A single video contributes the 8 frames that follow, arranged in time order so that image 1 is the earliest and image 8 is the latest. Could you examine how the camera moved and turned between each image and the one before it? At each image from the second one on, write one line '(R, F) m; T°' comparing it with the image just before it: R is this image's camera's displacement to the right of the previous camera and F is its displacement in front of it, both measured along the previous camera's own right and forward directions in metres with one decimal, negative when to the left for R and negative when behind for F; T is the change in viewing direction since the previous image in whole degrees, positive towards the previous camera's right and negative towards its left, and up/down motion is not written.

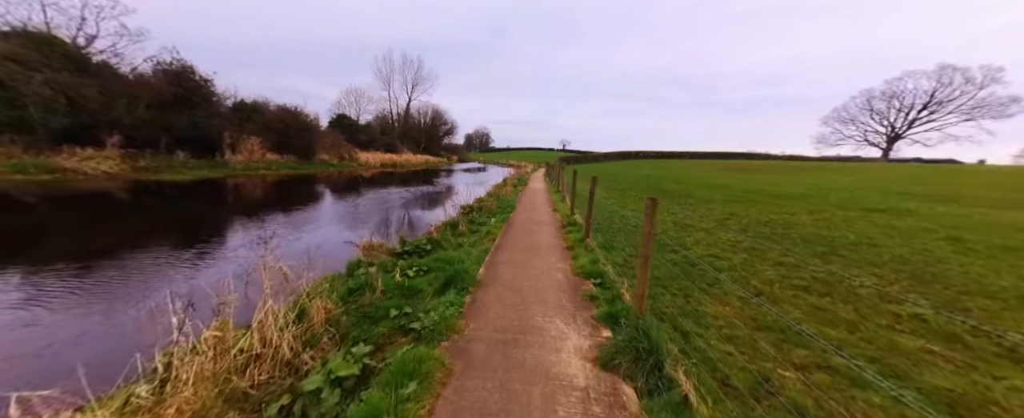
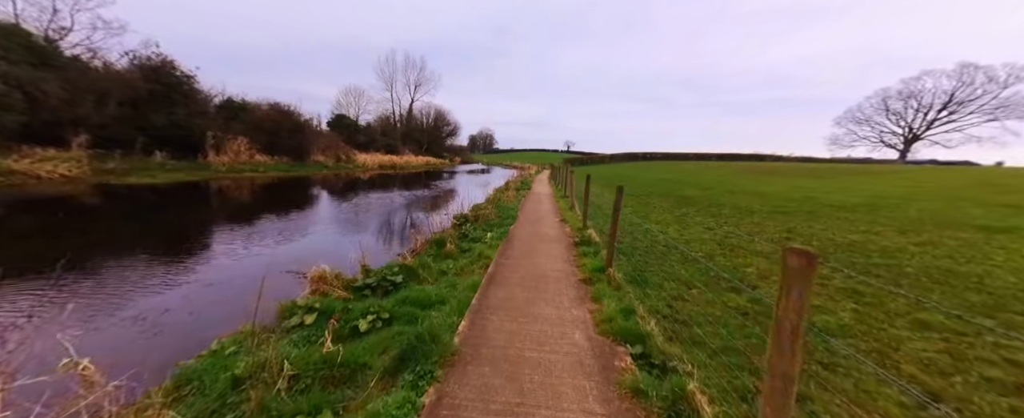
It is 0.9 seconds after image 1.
(+0.1, +2.1) m; -1°
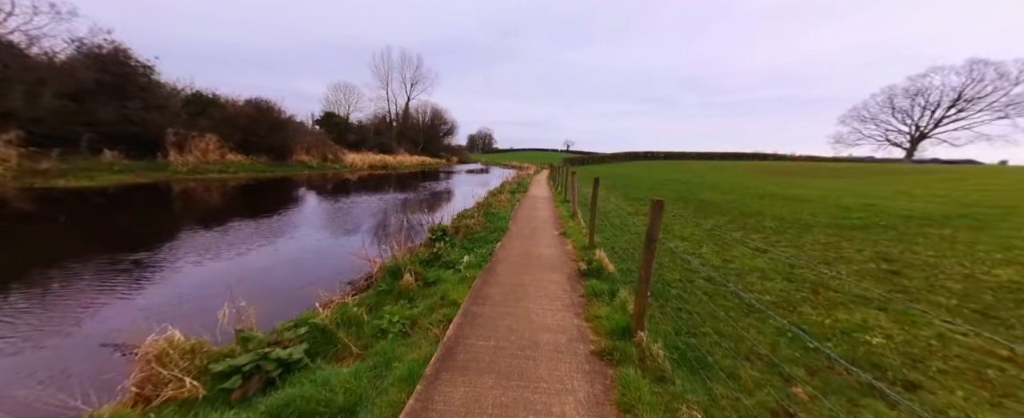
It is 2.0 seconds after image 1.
(+0.3, +2.5) m; 0°
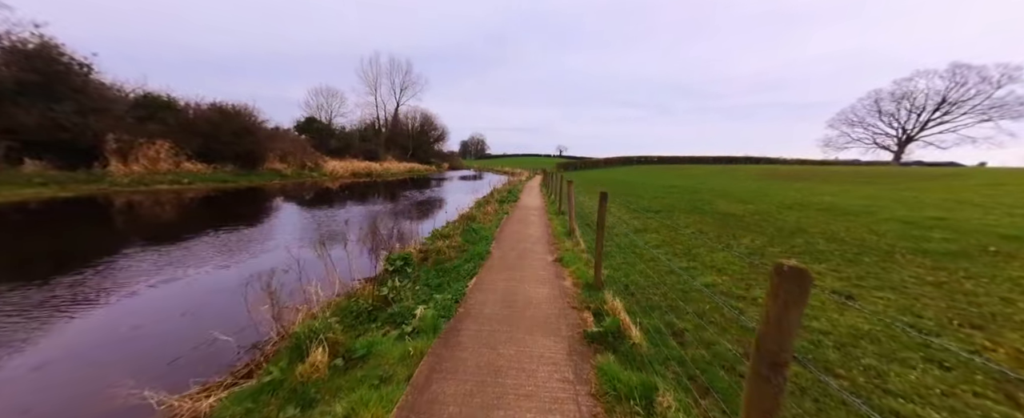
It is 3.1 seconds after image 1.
(+0.3, +2.3) m; +1°
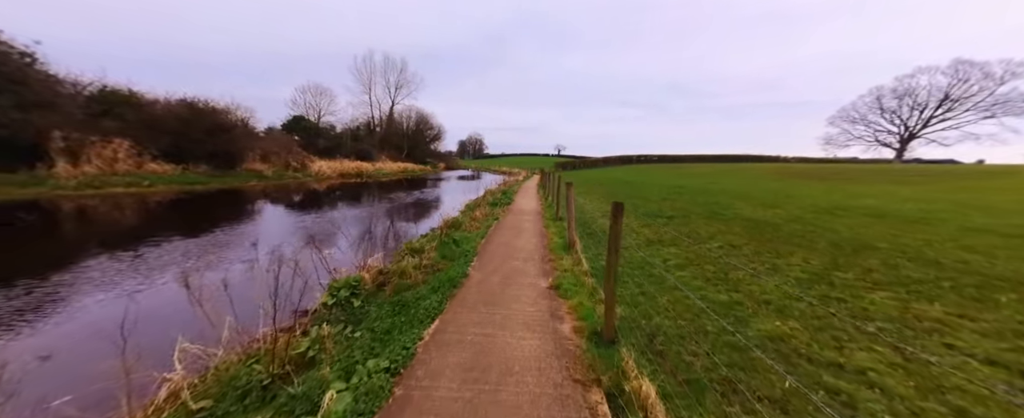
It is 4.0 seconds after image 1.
(+0.3, +2.0) m; 0°
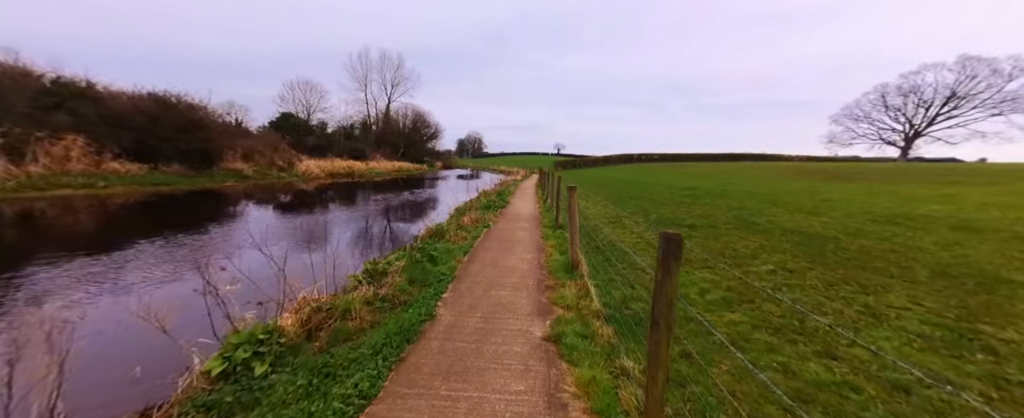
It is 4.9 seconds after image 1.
(+0.3, +2.0) m; 0°
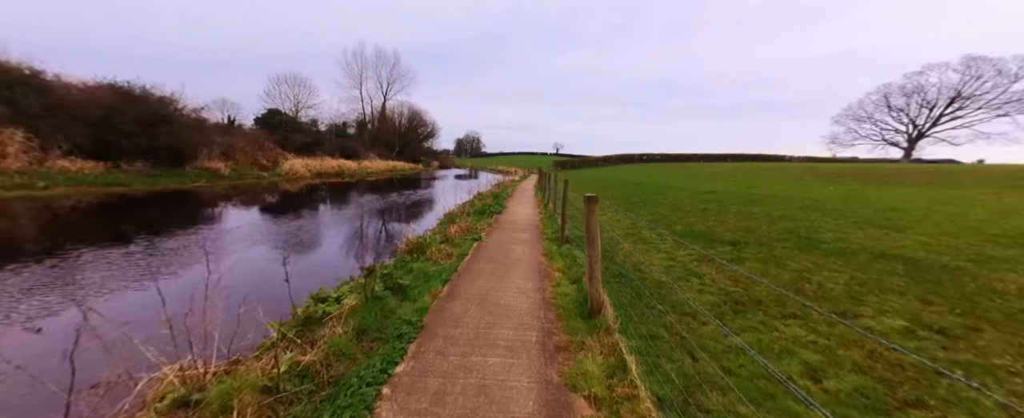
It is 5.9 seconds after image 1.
(+0.1, +2.2) m; 0°
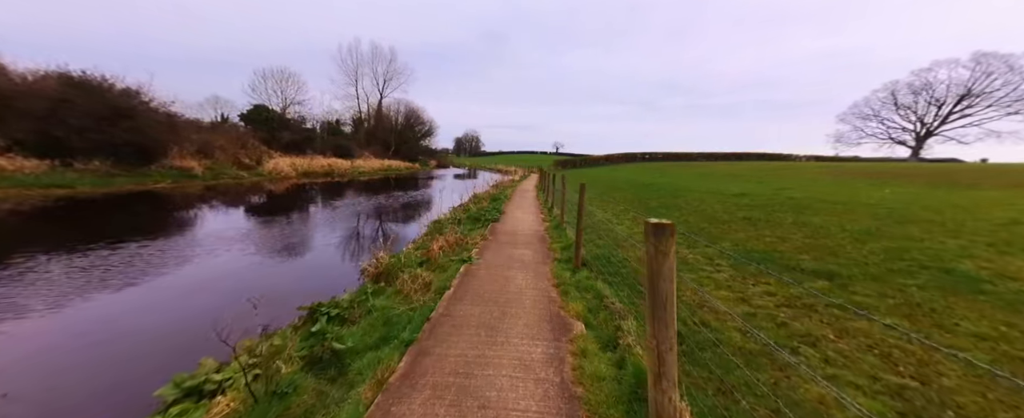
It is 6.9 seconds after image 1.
(0.0, +2.5) m; 0°
